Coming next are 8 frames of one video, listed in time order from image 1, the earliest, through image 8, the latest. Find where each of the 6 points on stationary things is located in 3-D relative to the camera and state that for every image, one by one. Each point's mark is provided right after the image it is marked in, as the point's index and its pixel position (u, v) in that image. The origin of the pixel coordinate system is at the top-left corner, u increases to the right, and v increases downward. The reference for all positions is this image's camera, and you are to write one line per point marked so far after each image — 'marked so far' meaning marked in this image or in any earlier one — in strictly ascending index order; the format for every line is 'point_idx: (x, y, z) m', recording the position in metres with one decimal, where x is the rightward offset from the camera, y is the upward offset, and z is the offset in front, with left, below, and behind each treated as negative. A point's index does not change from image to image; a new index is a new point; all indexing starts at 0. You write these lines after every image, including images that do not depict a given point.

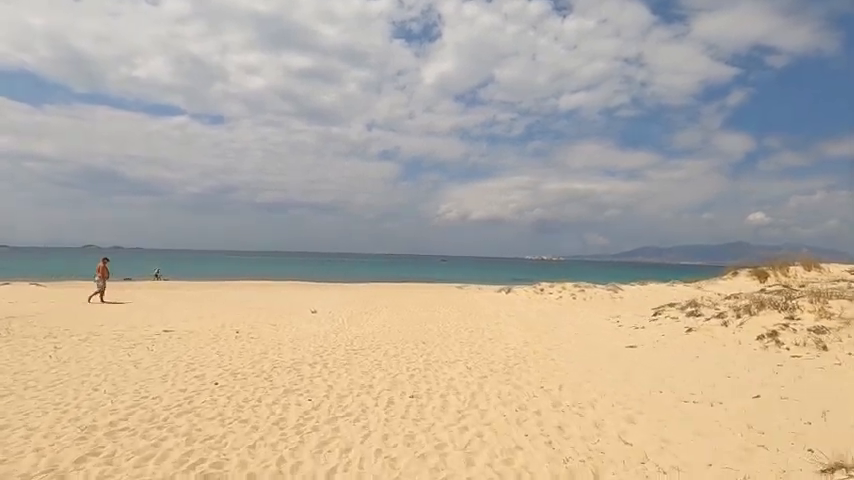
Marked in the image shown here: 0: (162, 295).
0: (-11.8, -3.3, +18.0) m
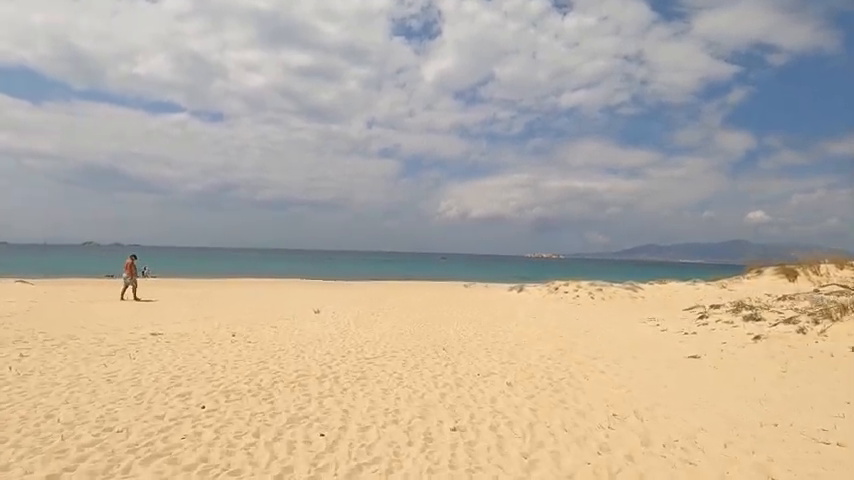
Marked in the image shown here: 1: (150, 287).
0: (-11.5, -3.1, +17.1) m
1: (-12.3, -3.1, +19.5) m
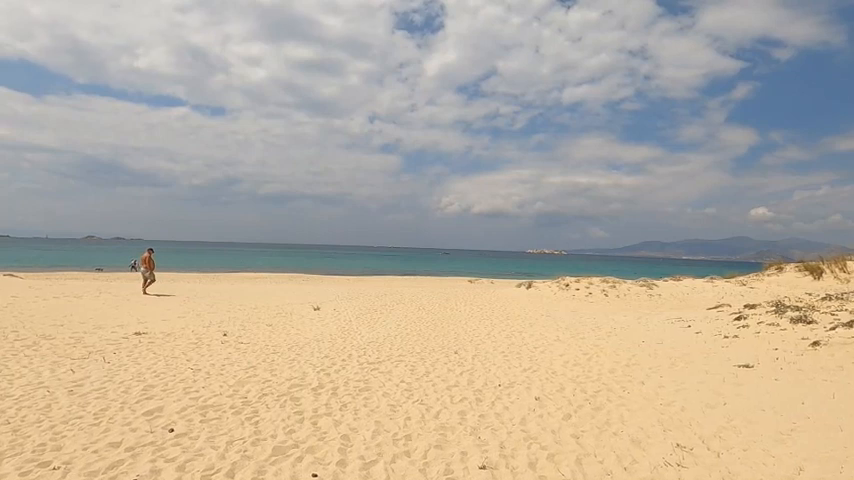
0: (-10.8, -3.0, +18.8) m
1: (-11.5, -3.0, +21.1) m
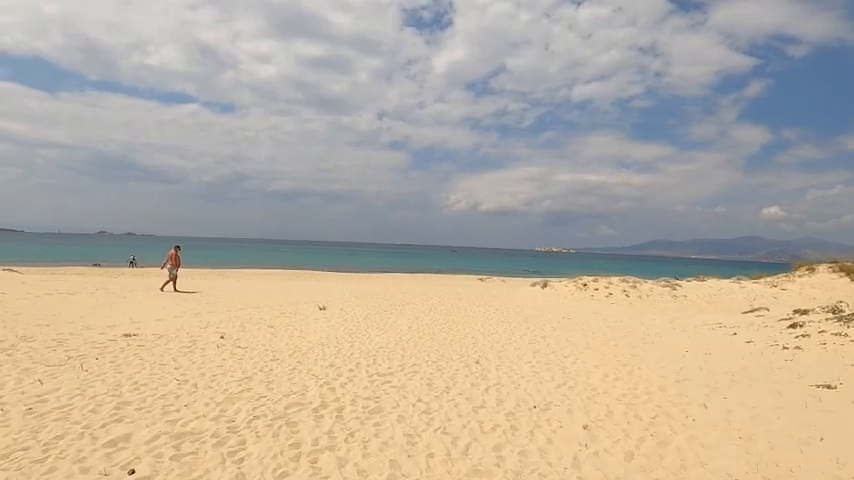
0: (-10.3, -2.8, +17.7) m
1: (-11.0, -2.8, +20.0) m
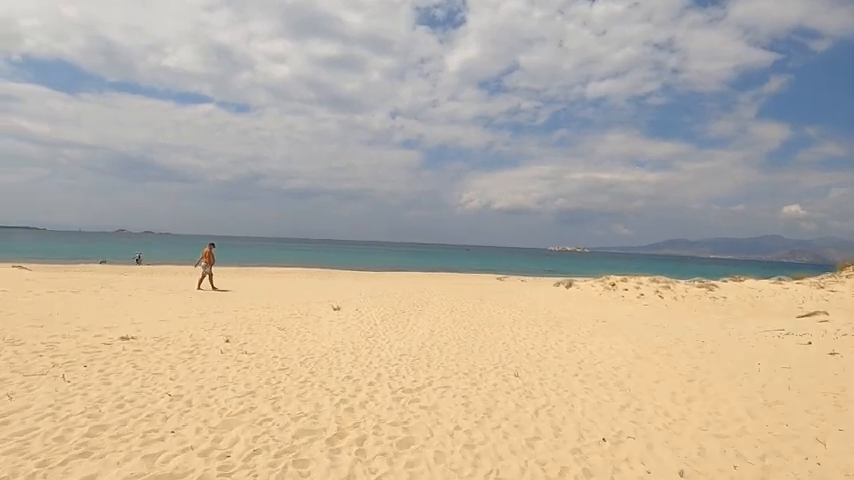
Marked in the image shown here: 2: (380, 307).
0: (-9.4, -2.6, +16.6) m
1: (-10.1, -2.6, +19.0) m
2: (-2.0, -2.9, +18.6) m
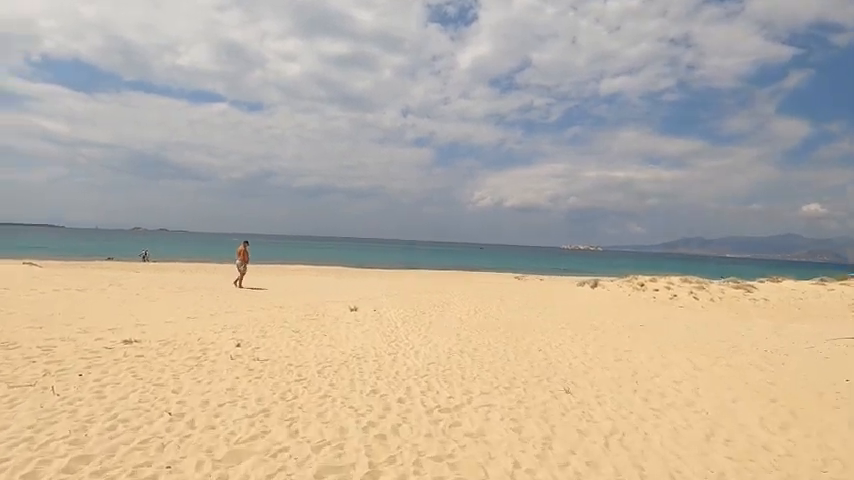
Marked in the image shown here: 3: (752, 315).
0: (-8.6, -2.5, +15.7) m
1: (-9.2, -2.4, +18.1) m
2: (-1.1, -2.7, +17.5) m
3: (+14.4, -3.3, +19.4) m
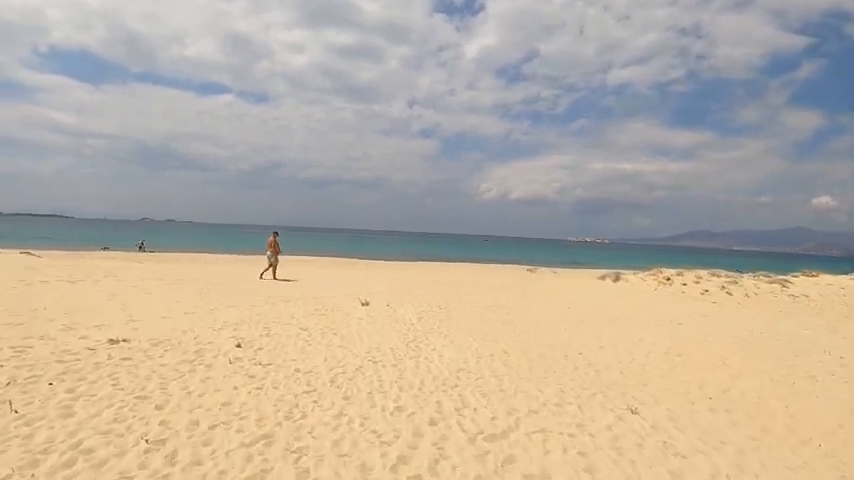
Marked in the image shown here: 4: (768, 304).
0: (-8.0, -2.1, +14.5) m
1: (-8.5, -2.0, +16.9) m
2: (-0.5, -2.3, +16.2) m
3: (+15.1, -2.9, +18.0) m
4: (+15.5, -2.9, +19.8) m
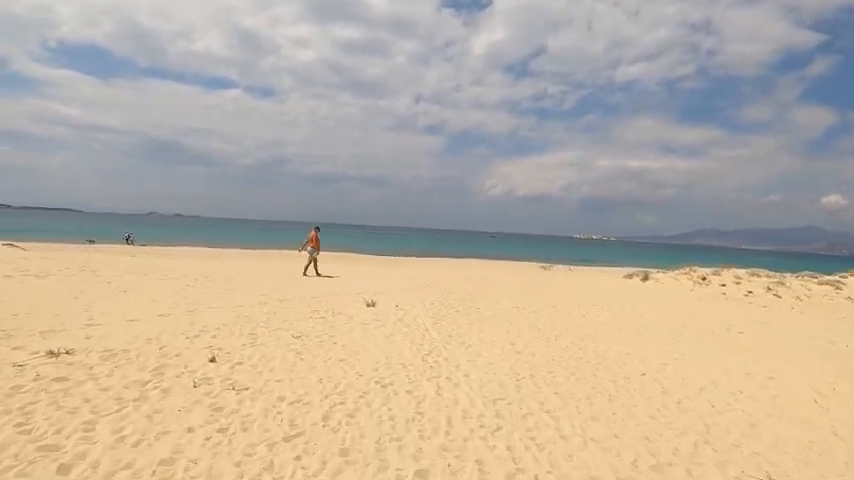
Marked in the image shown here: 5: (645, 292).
0: (-7.5, -1.8, +12.5) m
1: (-8.0, -1.7, +14.9) m
2: (0.0, -2.1, +14.1) m
3: (+15.6, -2.8, +15.7) m
4: (+16.0, -2.7, +17.5) m
5: (+9.8, -2.3, +19.8) m
